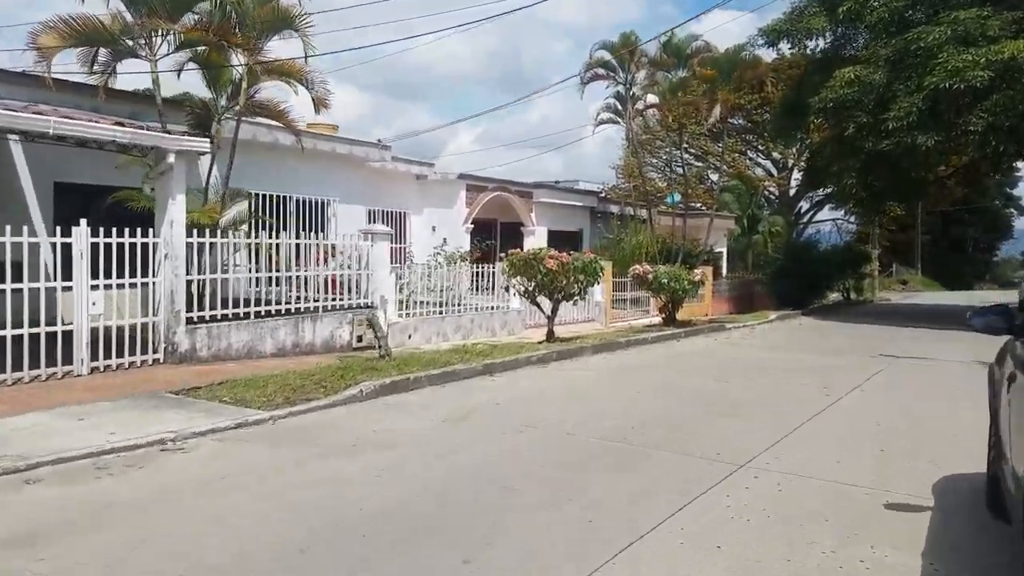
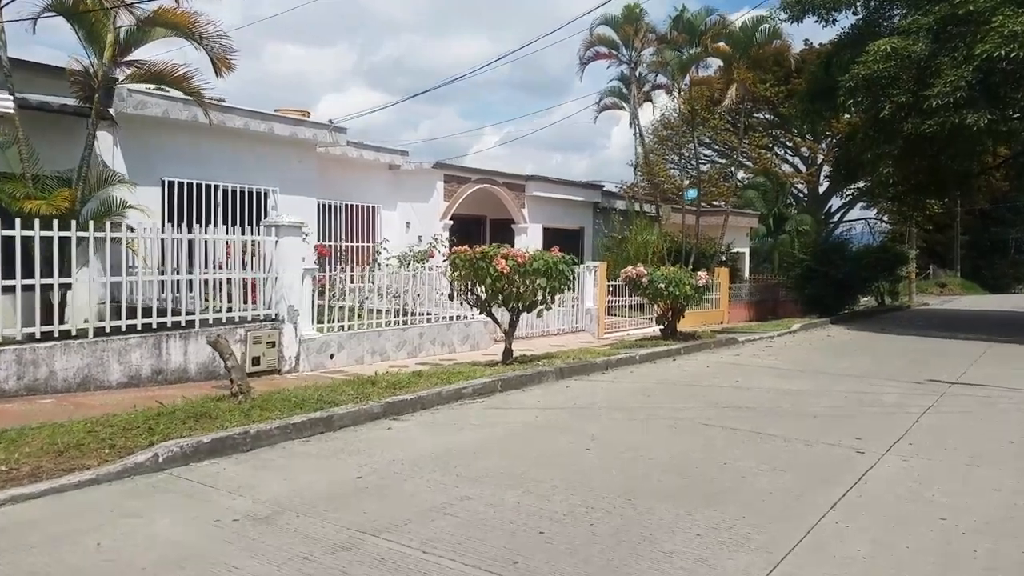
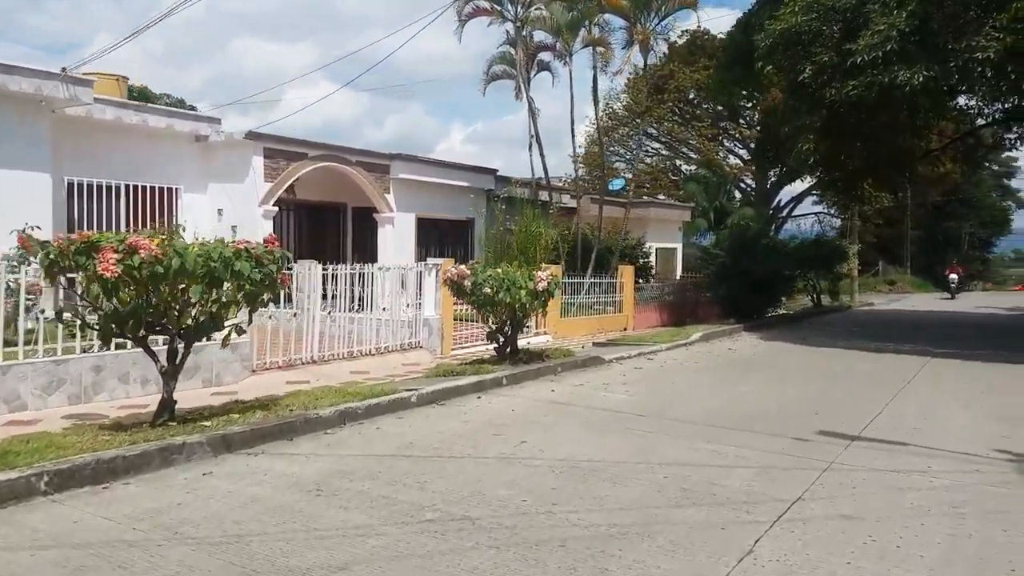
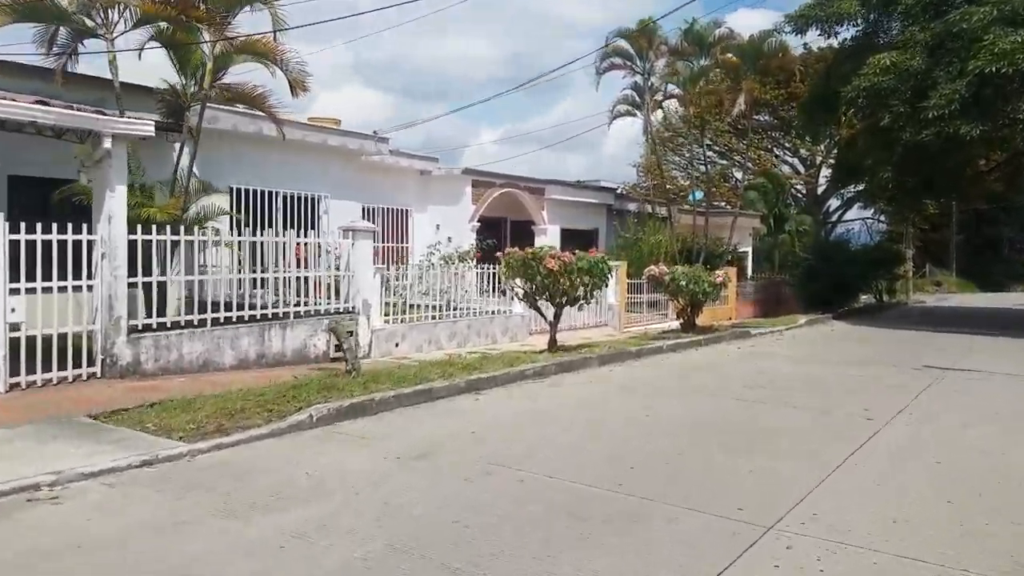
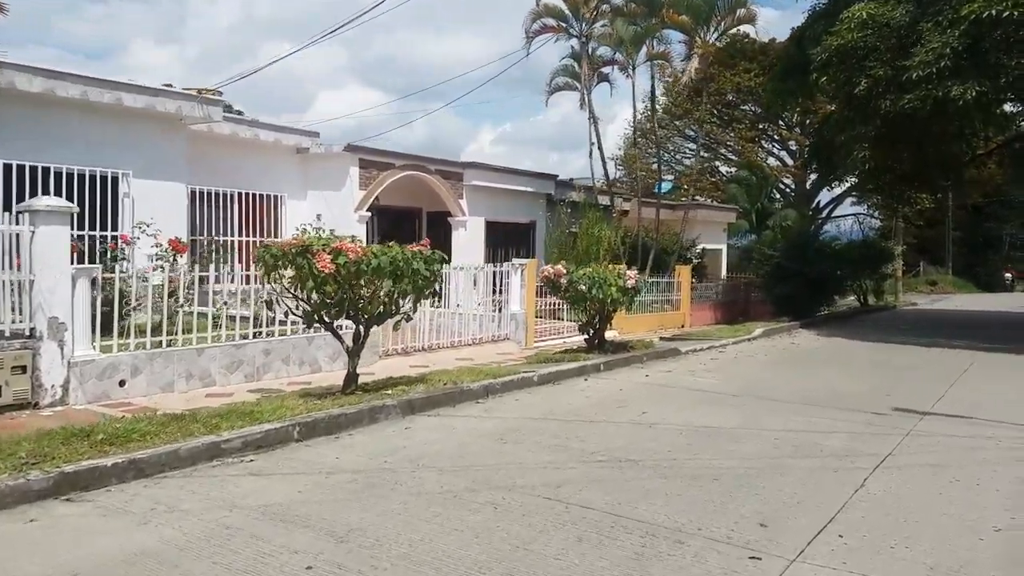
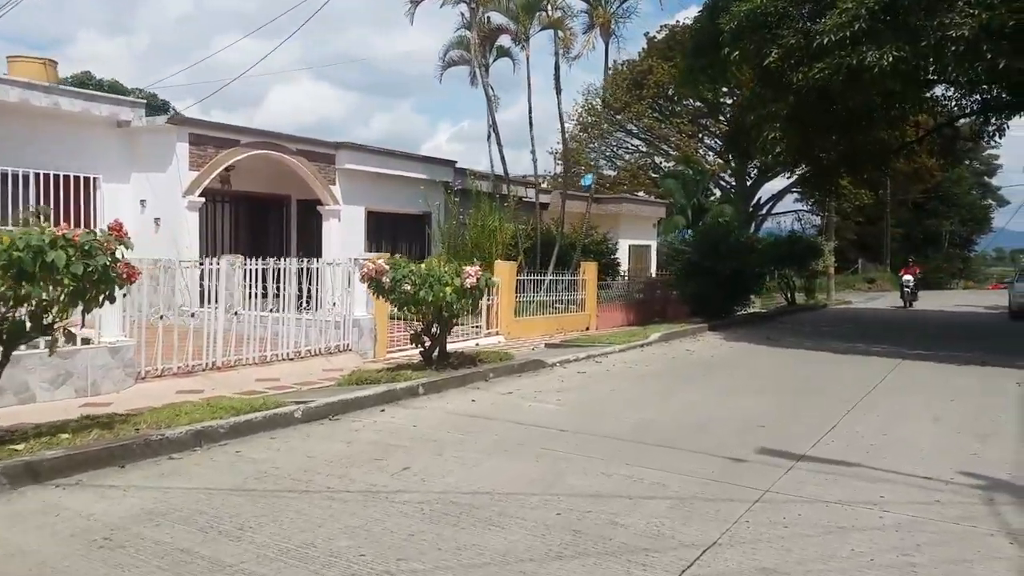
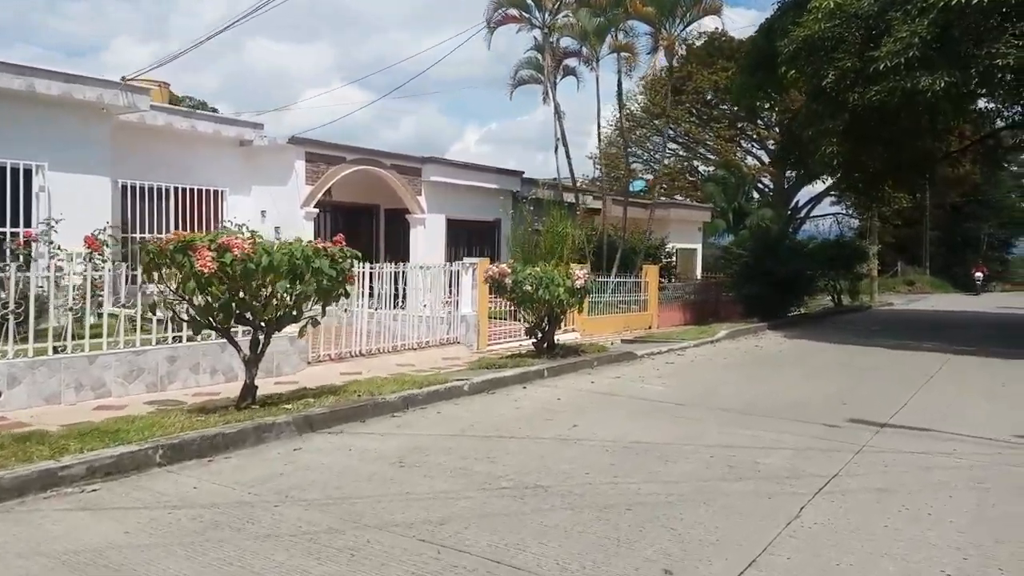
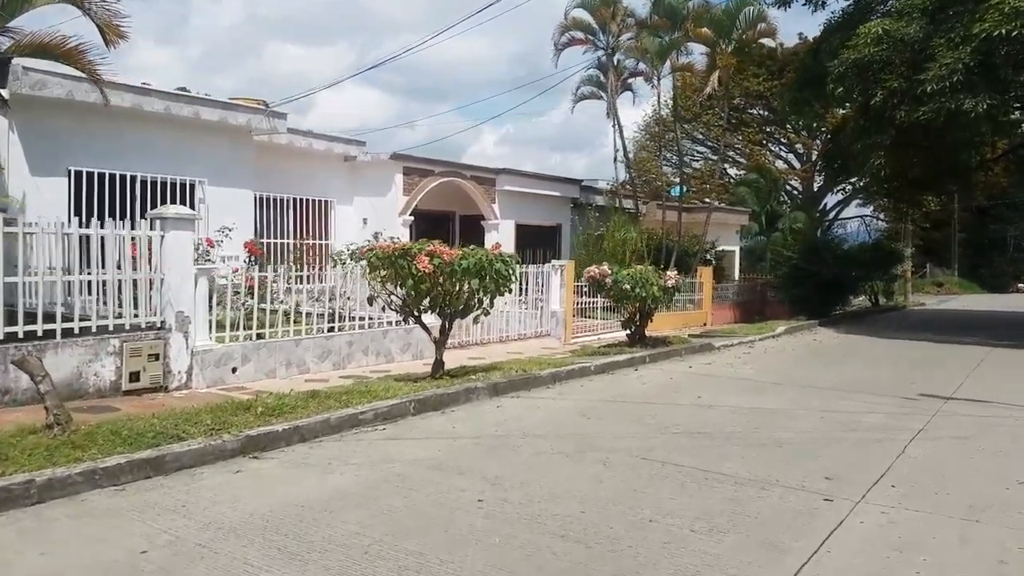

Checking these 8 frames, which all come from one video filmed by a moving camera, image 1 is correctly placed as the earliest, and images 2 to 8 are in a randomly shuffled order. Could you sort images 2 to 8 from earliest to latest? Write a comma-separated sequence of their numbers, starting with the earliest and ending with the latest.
4, 2, 8, 5, 7, 3, 6
